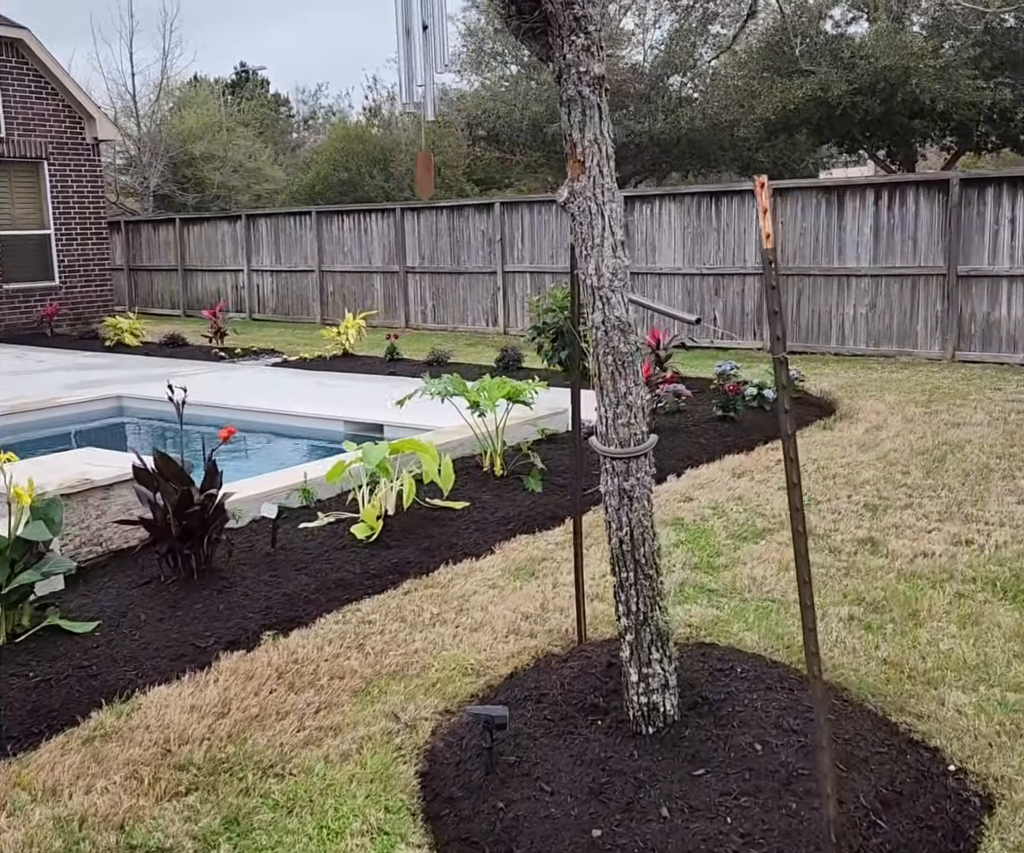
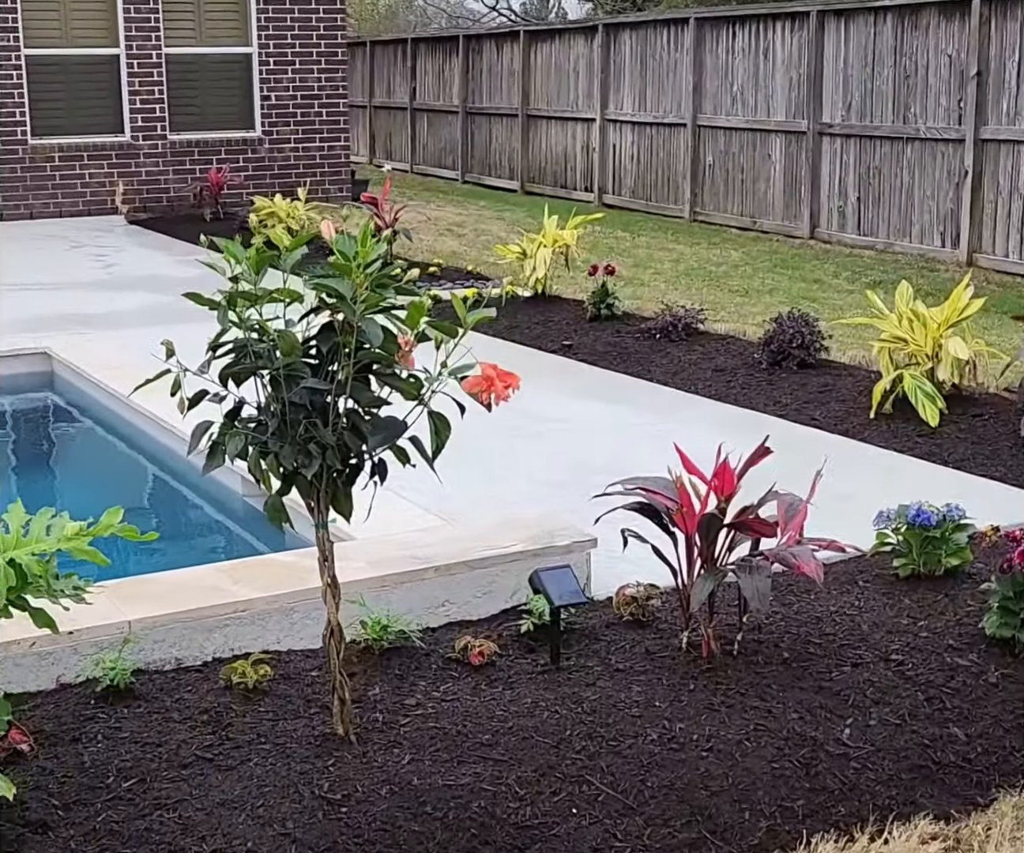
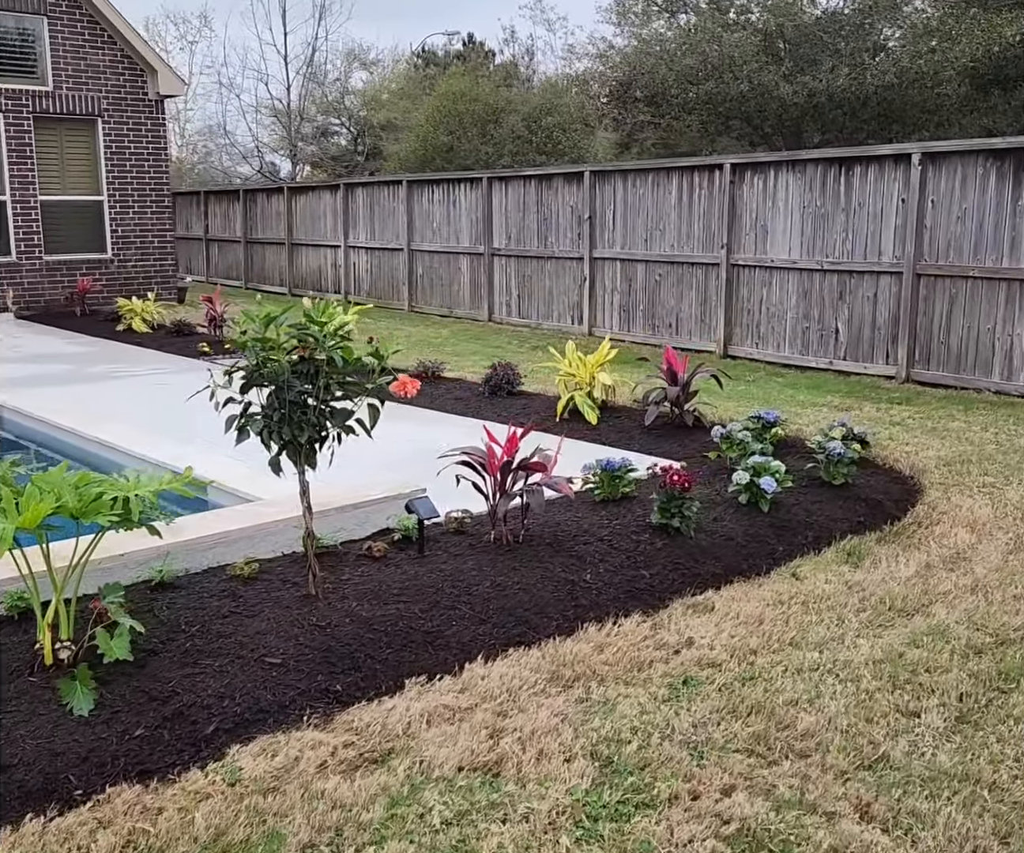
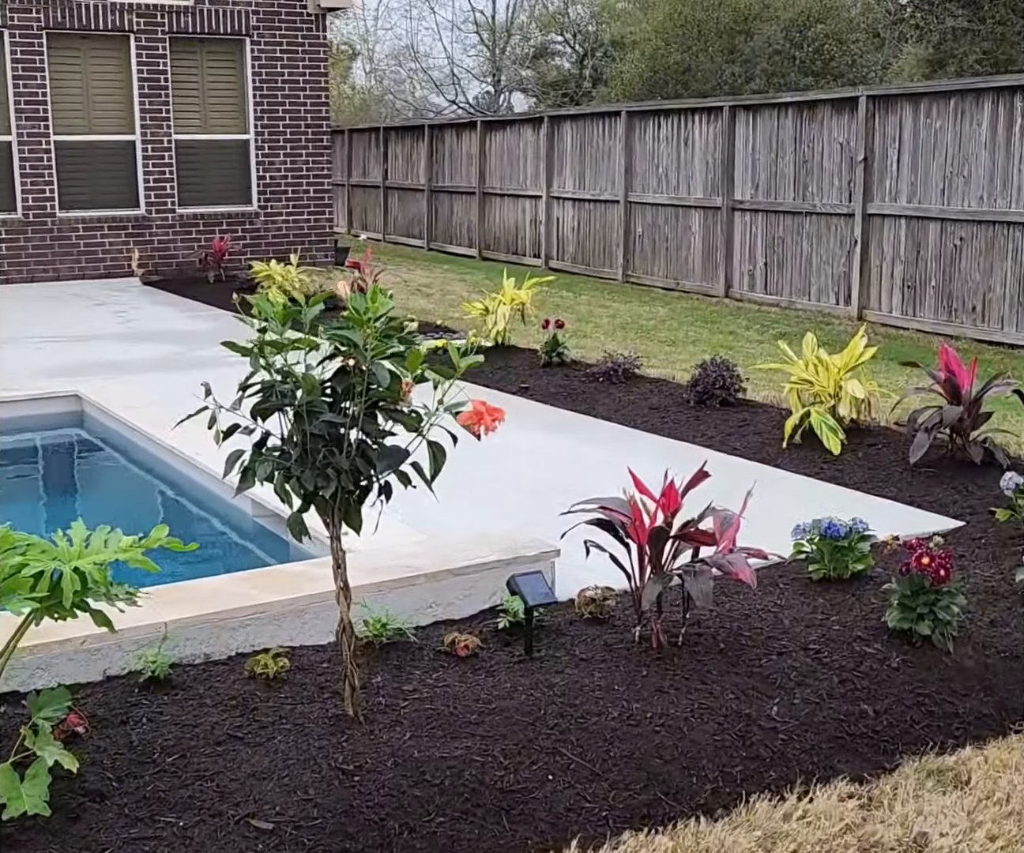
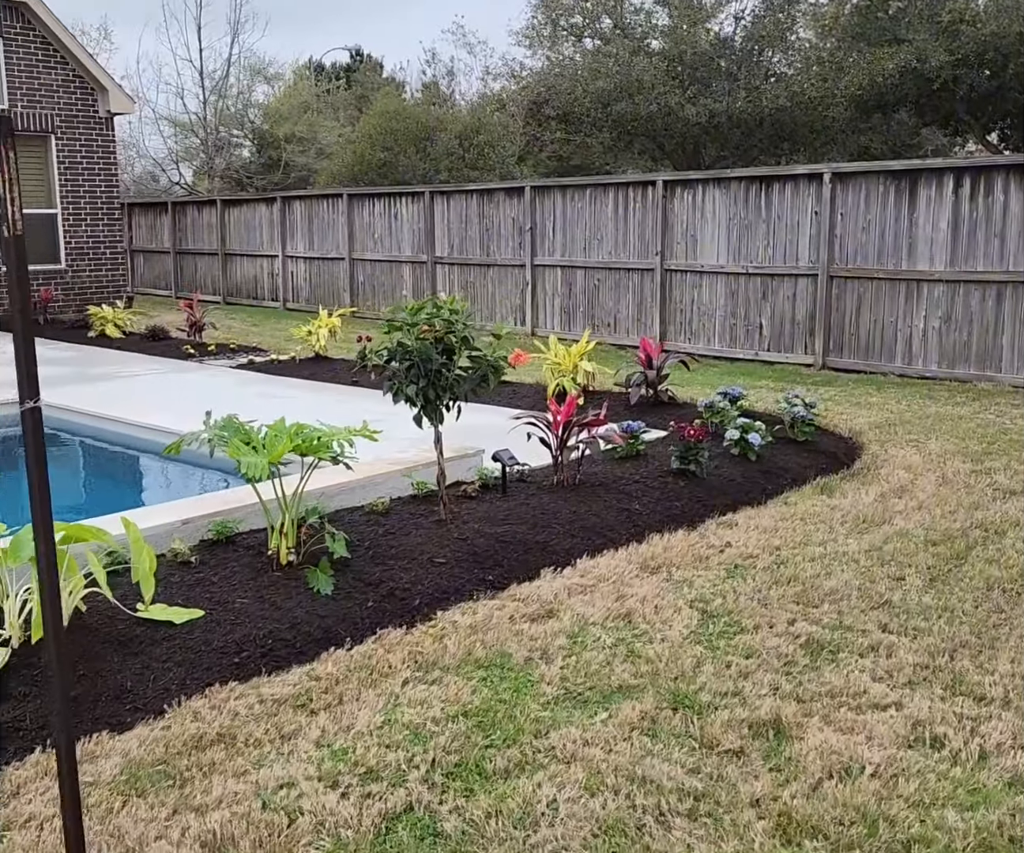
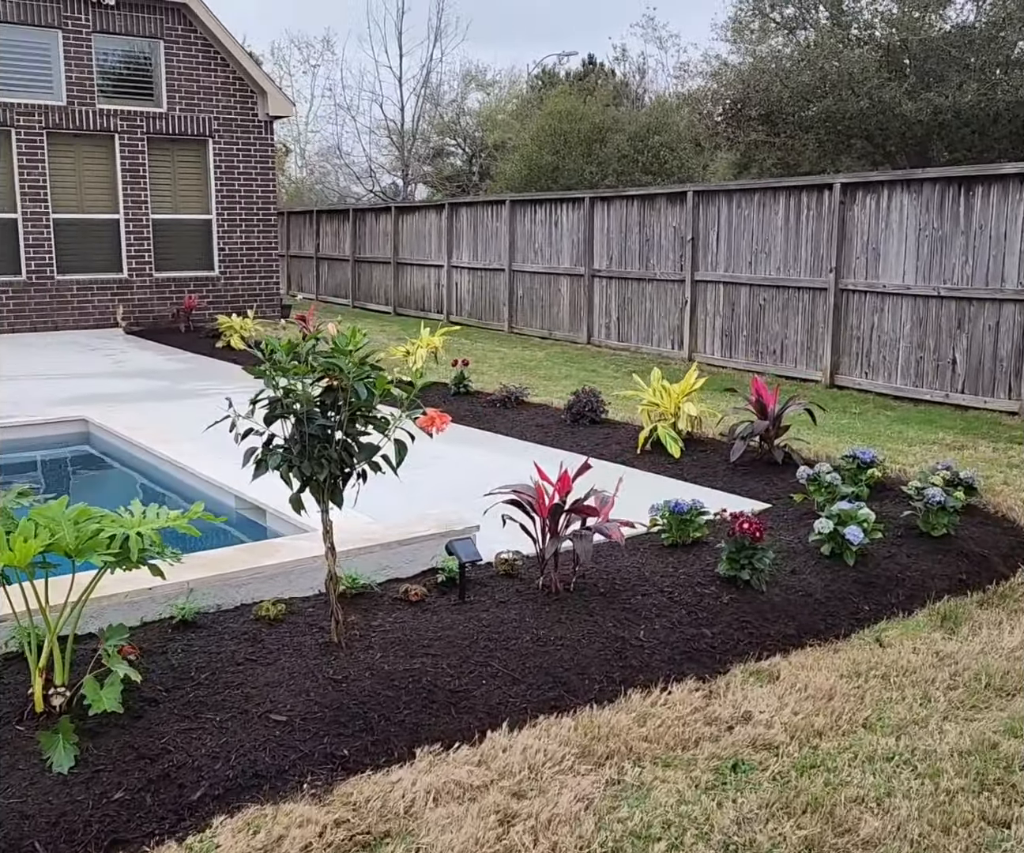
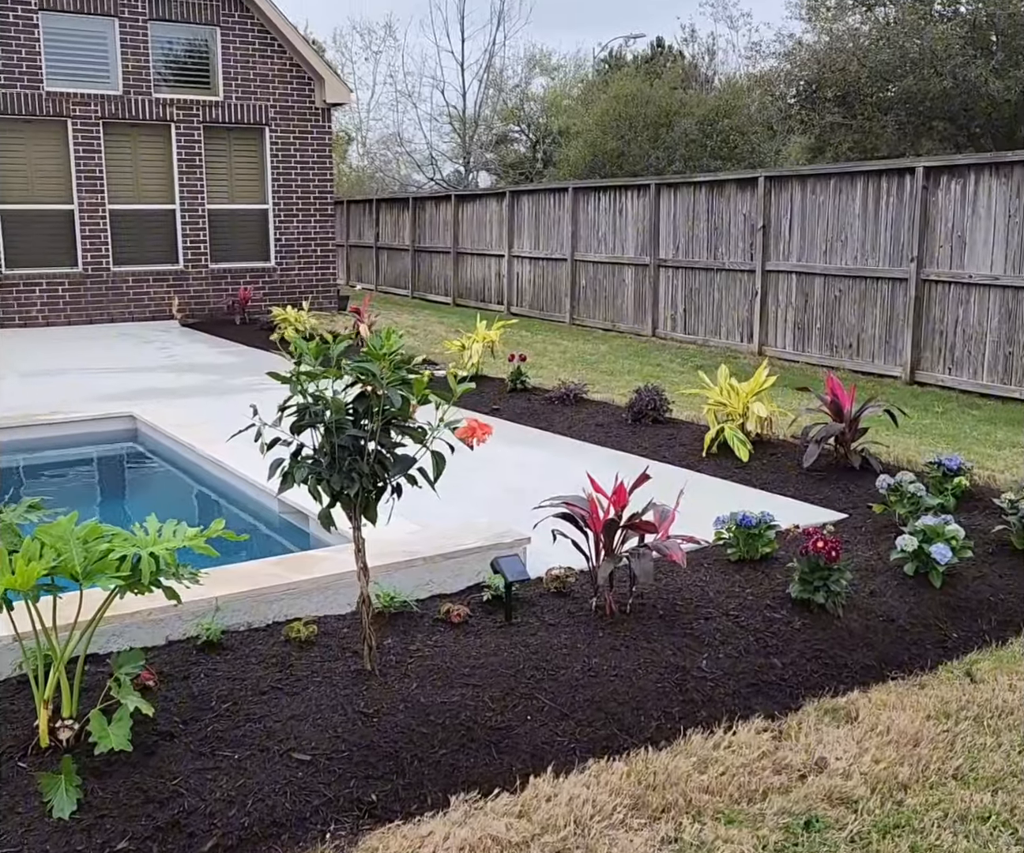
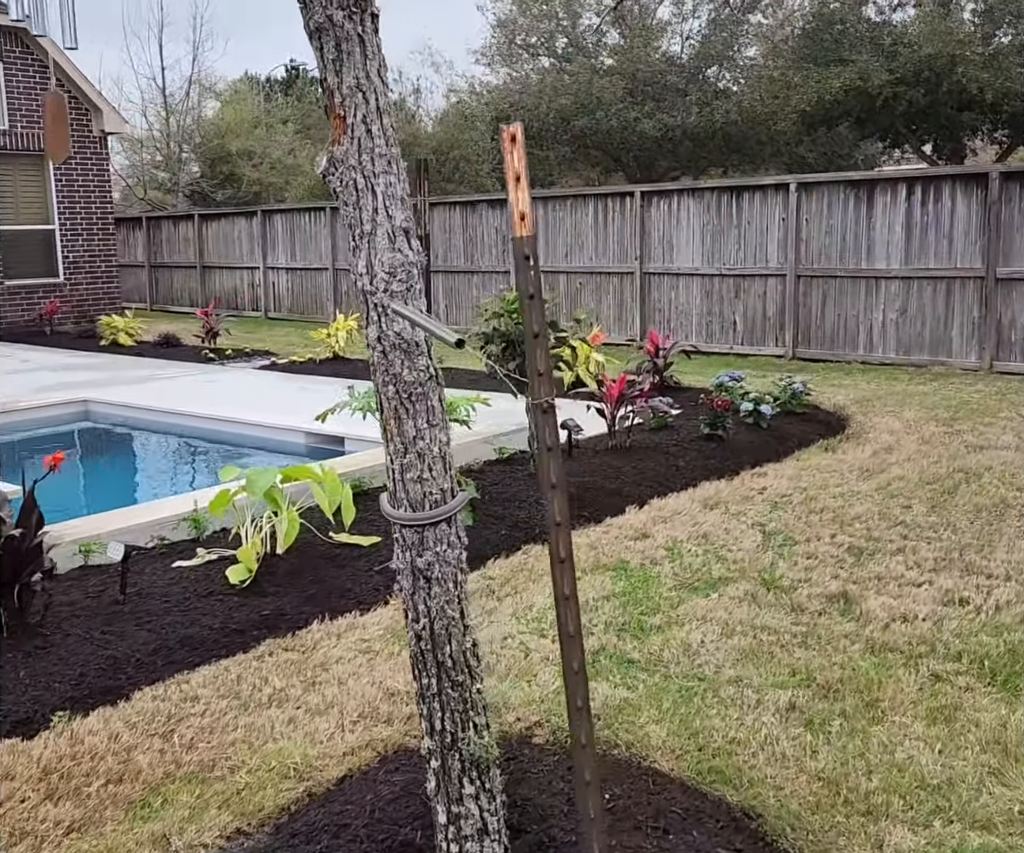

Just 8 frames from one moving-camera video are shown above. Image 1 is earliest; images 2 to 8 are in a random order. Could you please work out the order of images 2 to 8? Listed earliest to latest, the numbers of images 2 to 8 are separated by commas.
8, 5, 3, 6, 7, 4, 2
